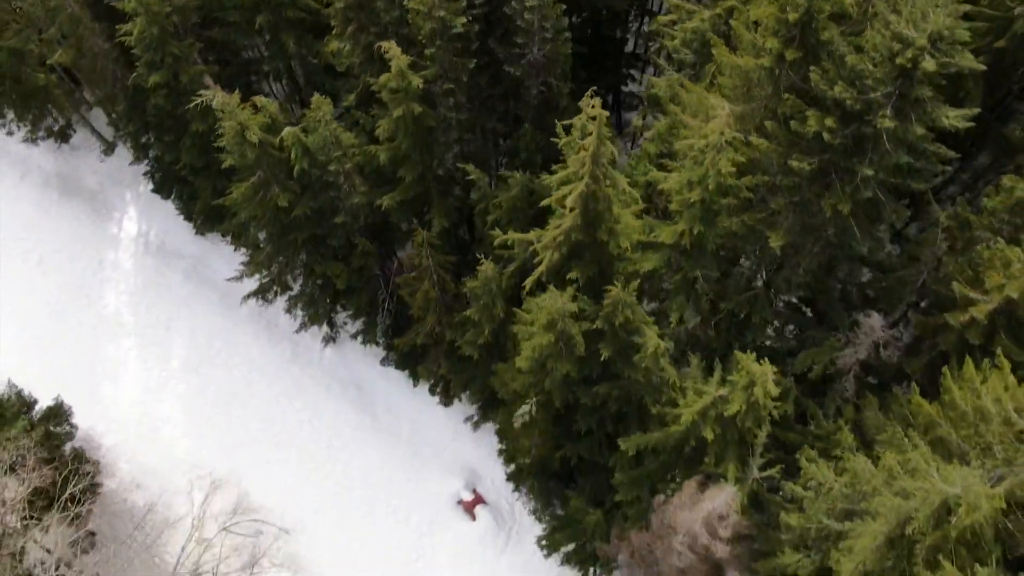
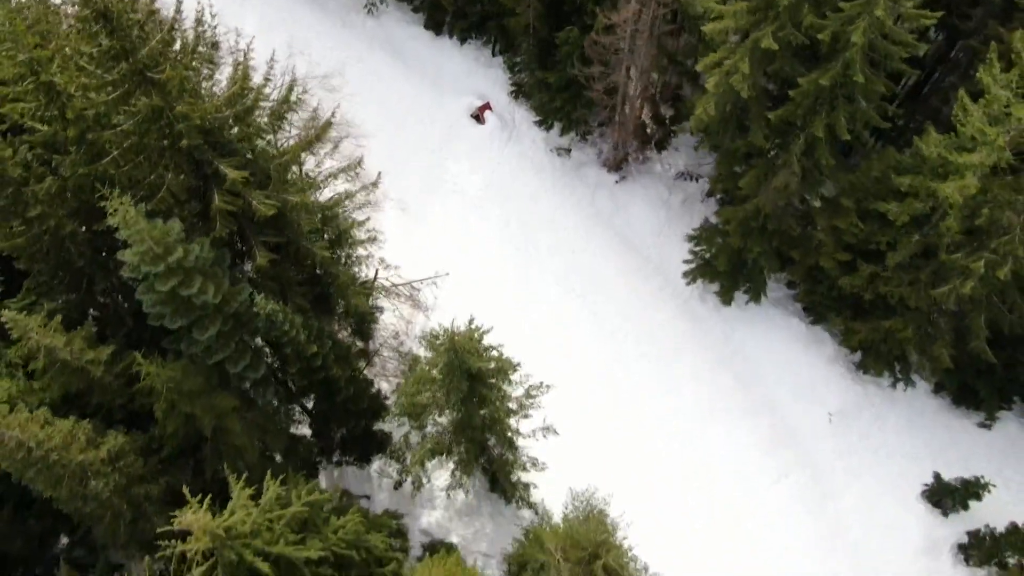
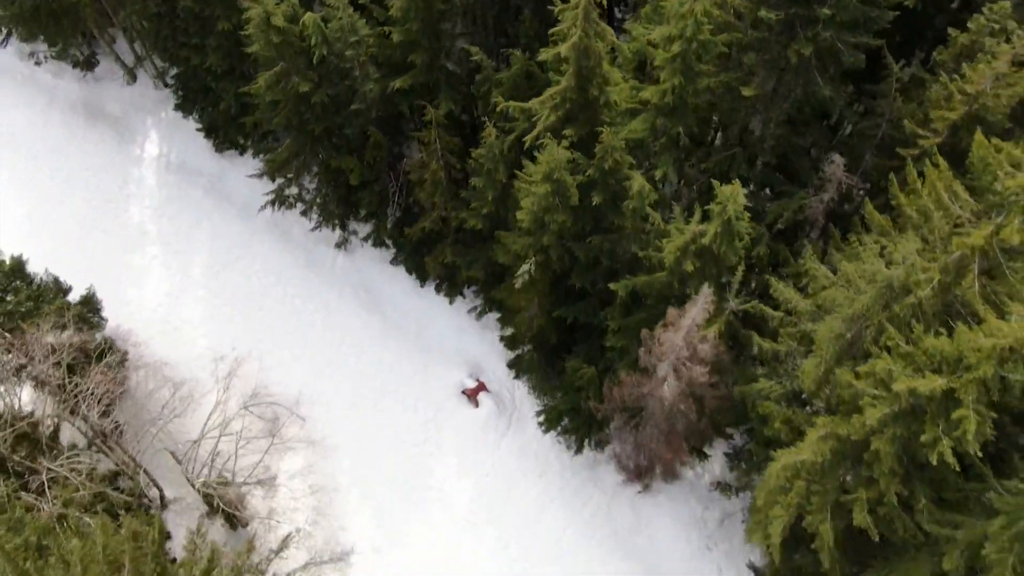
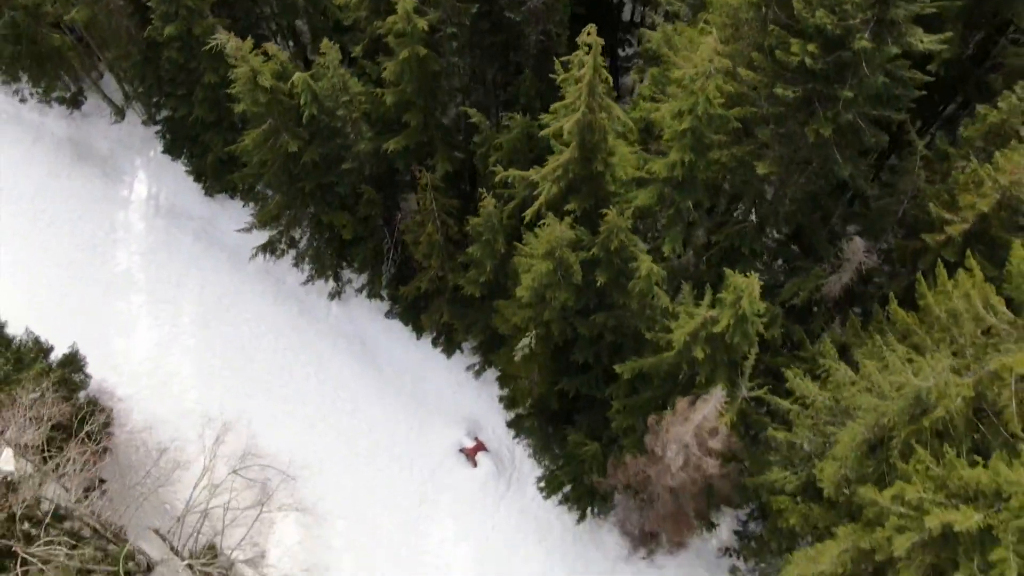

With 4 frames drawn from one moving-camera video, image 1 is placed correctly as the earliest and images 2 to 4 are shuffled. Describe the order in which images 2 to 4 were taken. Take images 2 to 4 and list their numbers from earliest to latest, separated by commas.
4, 3, 2
